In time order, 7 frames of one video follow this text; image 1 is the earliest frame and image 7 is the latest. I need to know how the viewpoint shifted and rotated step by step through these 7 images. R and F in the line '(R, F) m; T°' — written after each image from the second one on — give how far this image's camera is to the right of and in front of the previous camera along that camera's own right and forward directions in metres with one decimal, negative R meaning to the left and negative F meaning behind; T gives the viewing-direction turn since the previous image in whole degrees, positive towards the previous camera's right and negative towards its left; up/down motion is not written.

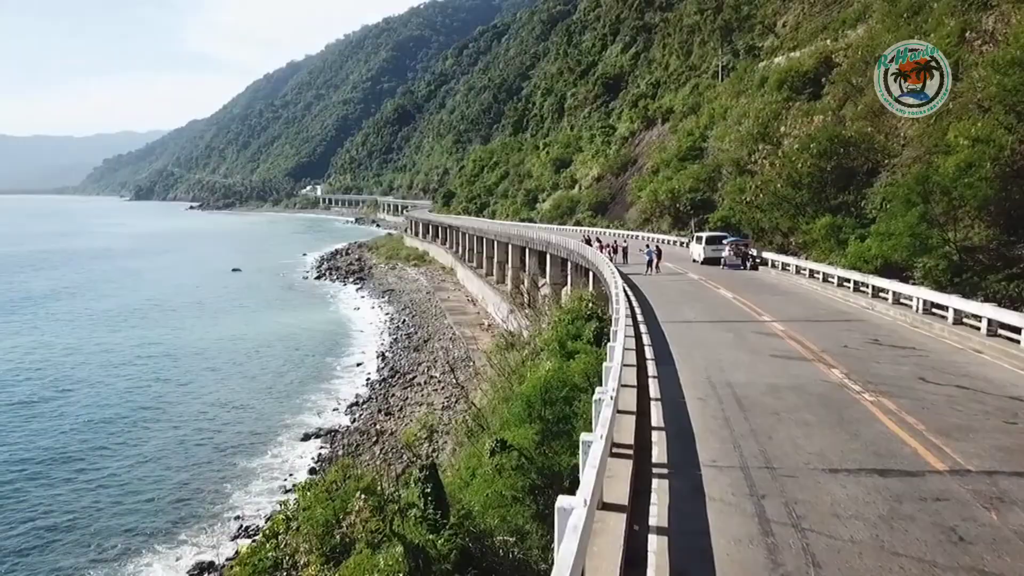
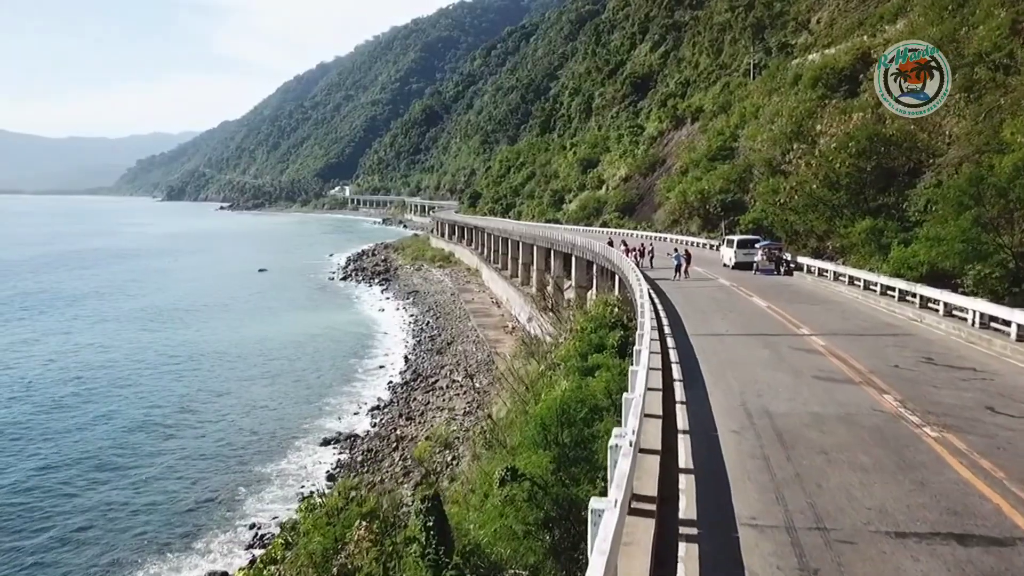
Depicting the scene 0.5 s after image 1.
(+0.1, +0.6) m; -2°
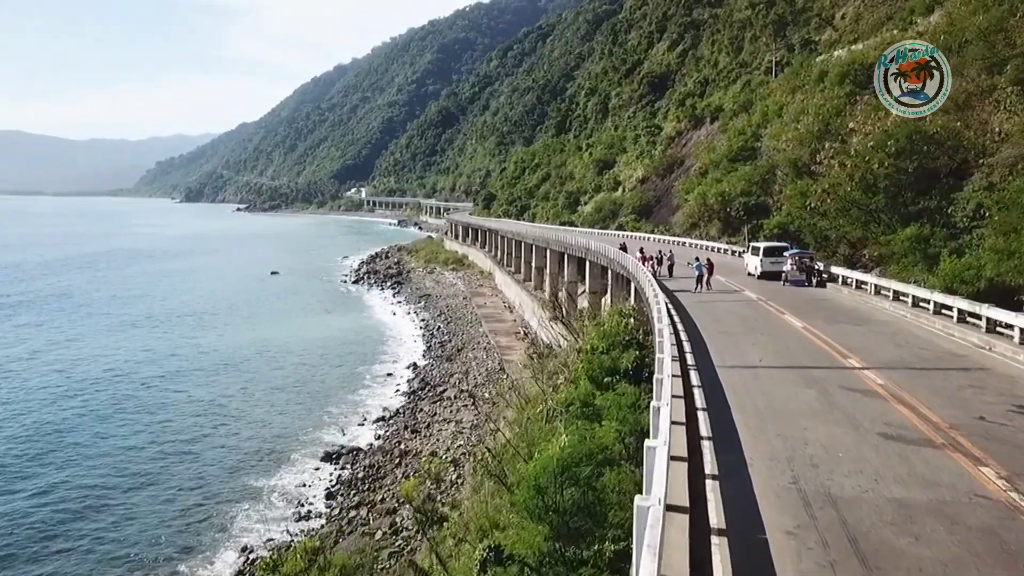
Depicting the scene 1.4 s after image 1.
(+0.2, +1.2) m; -1°
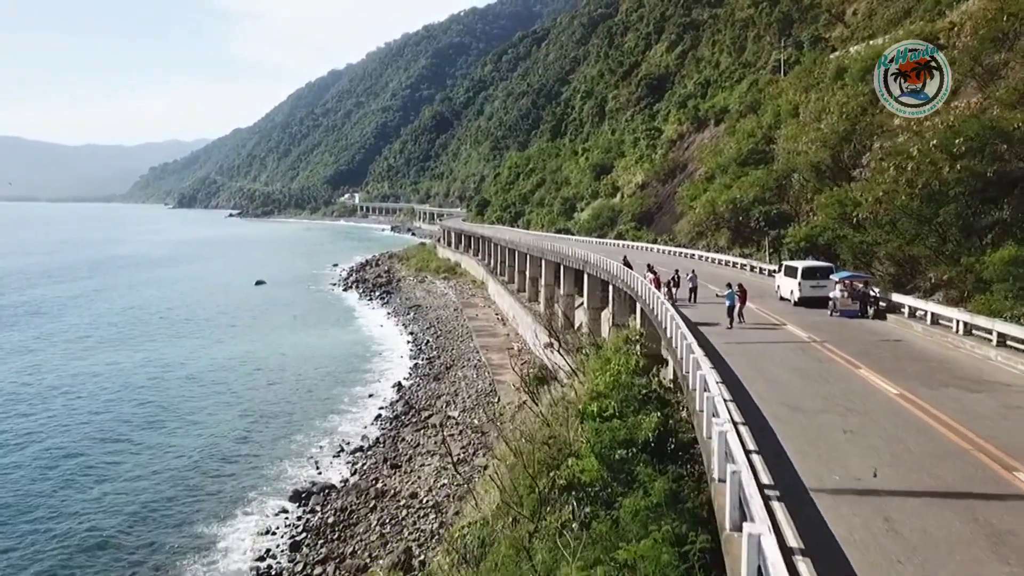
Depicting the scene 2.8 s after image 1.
(+0.1, +2.6) m; 0°
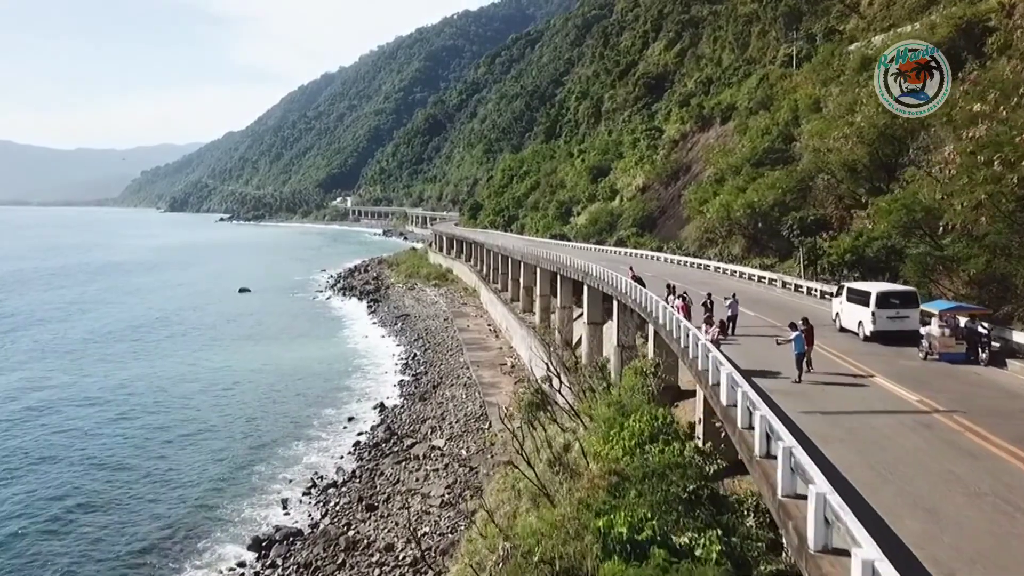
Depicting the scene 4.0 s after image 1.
(+0.1, +2.8) m; 0°
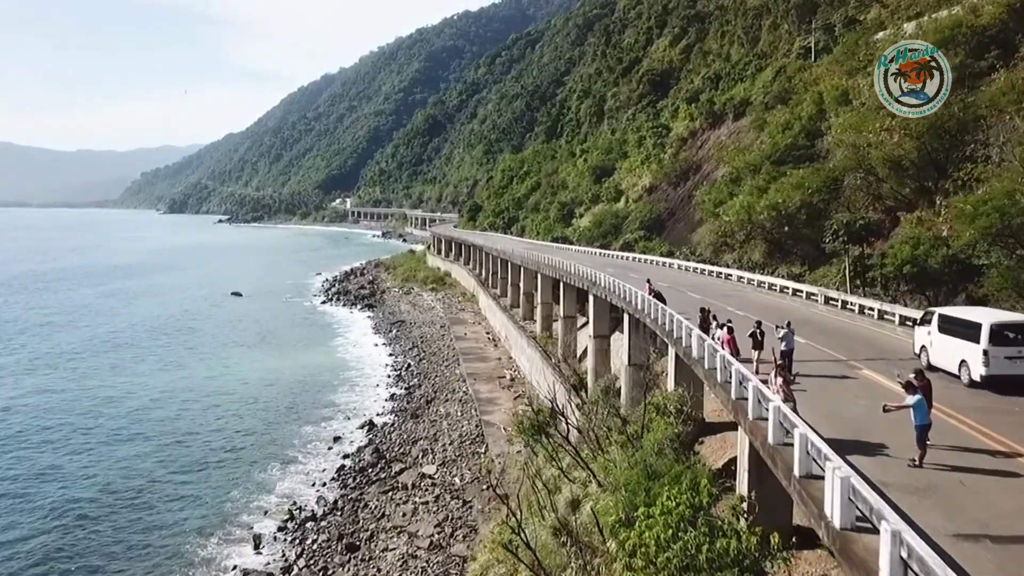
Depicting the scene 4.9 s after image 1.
(+0.1, +2.3) m; 0°
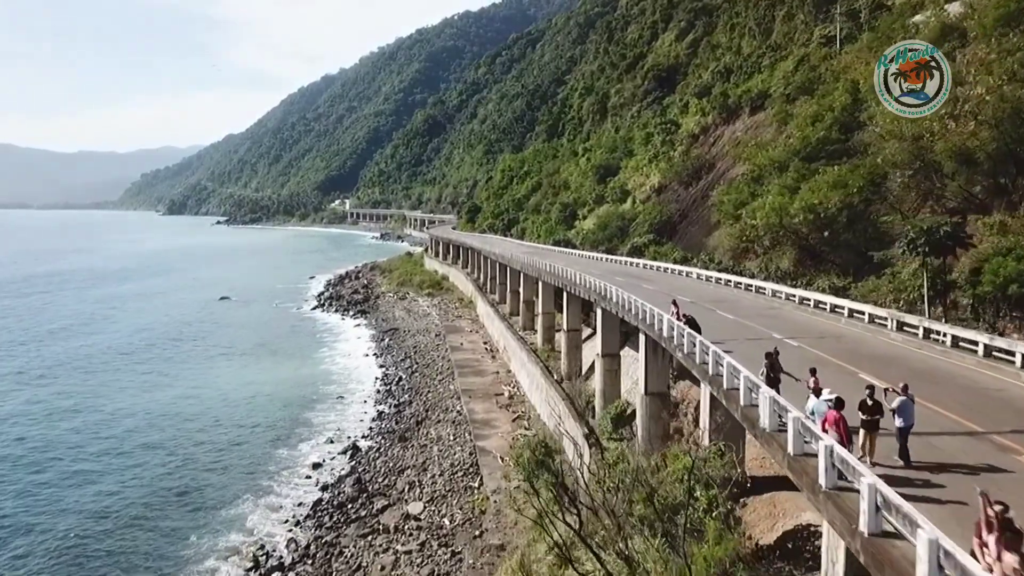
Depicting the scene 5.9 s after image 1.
(+0.1, +2.8) m; 0°
